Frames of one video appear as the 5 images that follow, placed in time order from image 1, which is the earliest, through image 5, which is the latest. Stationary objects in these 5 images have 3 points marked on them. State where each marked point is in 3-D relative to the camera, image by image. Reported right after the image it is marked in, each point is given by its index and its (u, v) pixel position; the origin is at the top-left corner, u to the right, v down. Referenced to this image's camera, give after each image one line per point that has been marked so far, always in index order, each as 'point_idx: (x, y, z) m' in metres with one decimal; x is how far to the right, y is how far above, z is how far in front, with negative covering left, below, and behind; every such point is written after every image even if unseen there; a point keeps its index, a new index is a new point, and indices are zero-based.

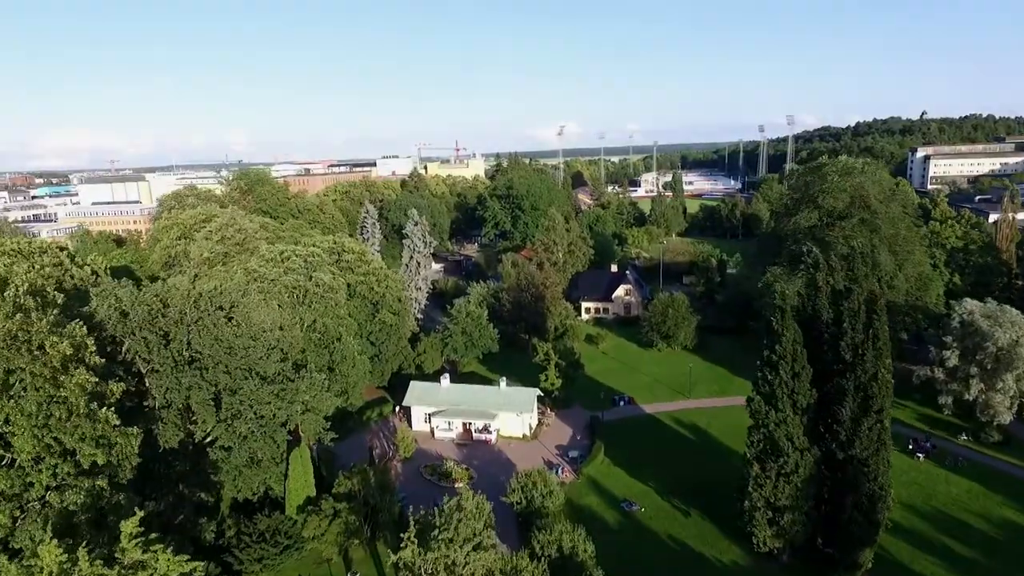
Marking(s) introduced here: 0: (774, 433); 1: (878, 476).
0: (+8.3, -4.6, +19.4) m
1: (+11.0, -5.7, +18.4) m
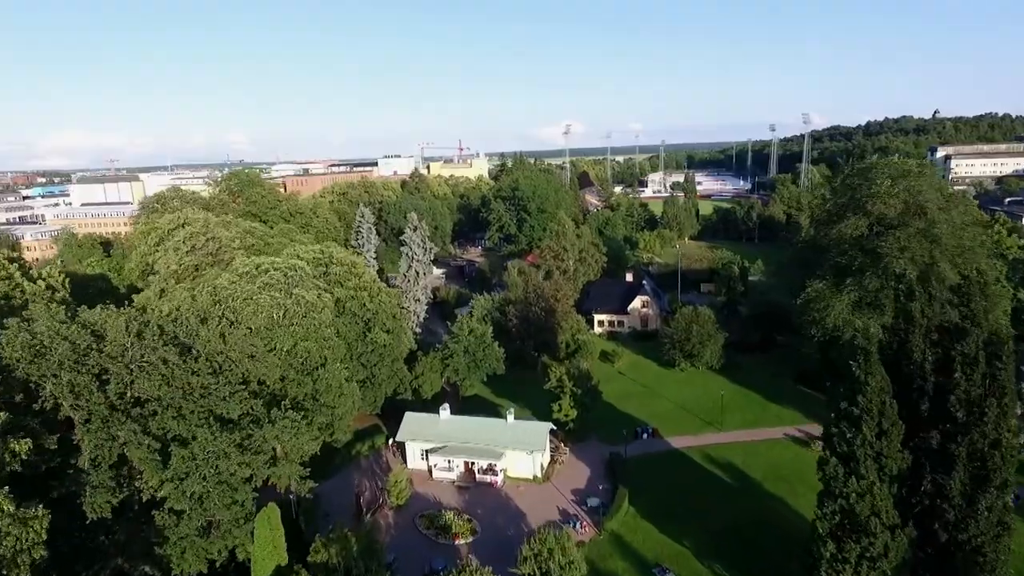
0: (+8.6, -5.5, +15.4) m
1: (+11.3, -6.5, +14.4) m
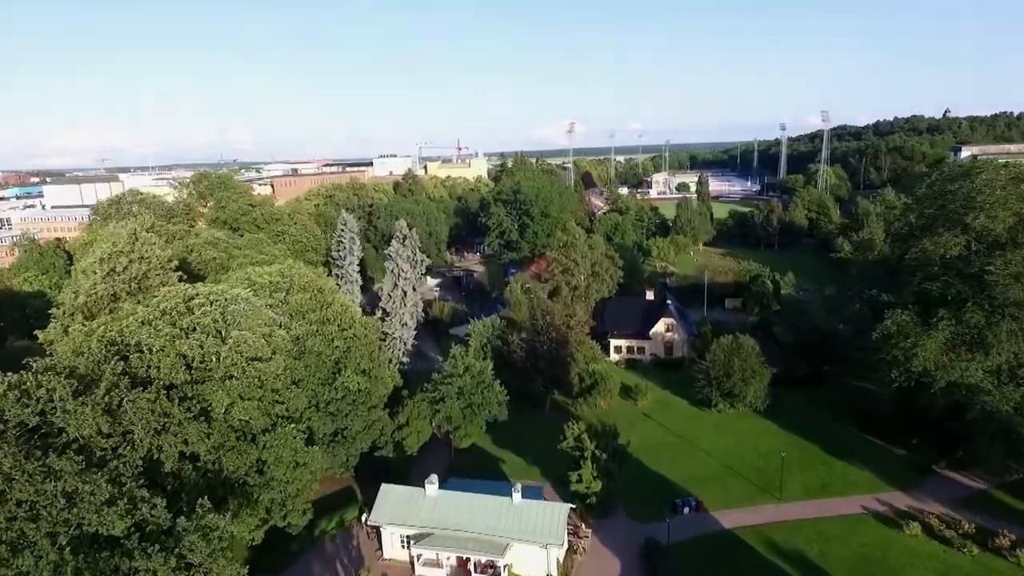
0: (+8.9, -6.8, +9.0) m
1: (+11.6, -7.9, +7.9) m
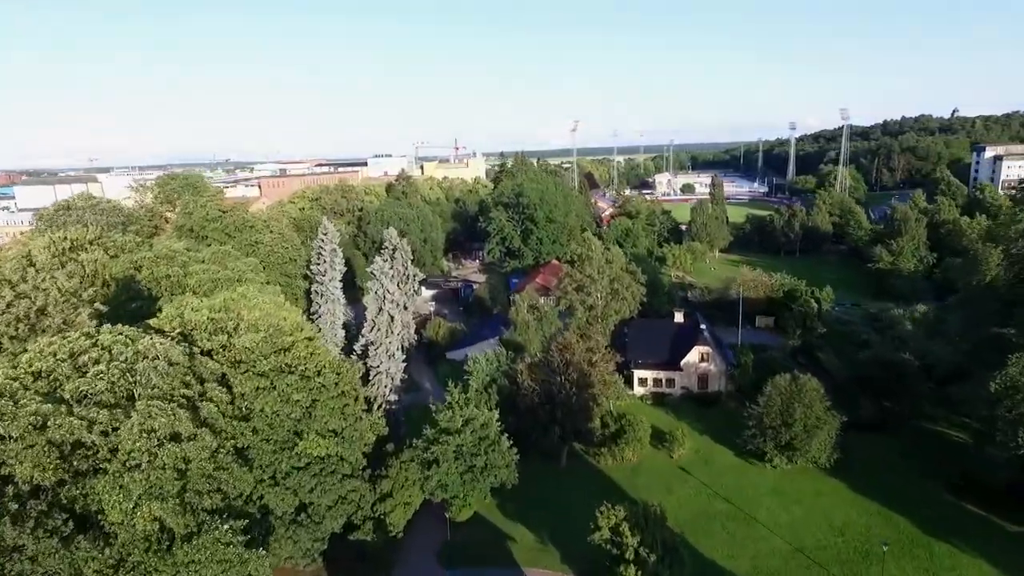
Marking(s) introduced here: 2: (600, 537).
0: (+9.4, -8.1, +3.0) m
1: (+12.1, -9.1, +2.0) m
2: (+2.6, -7.3, +18.3) m
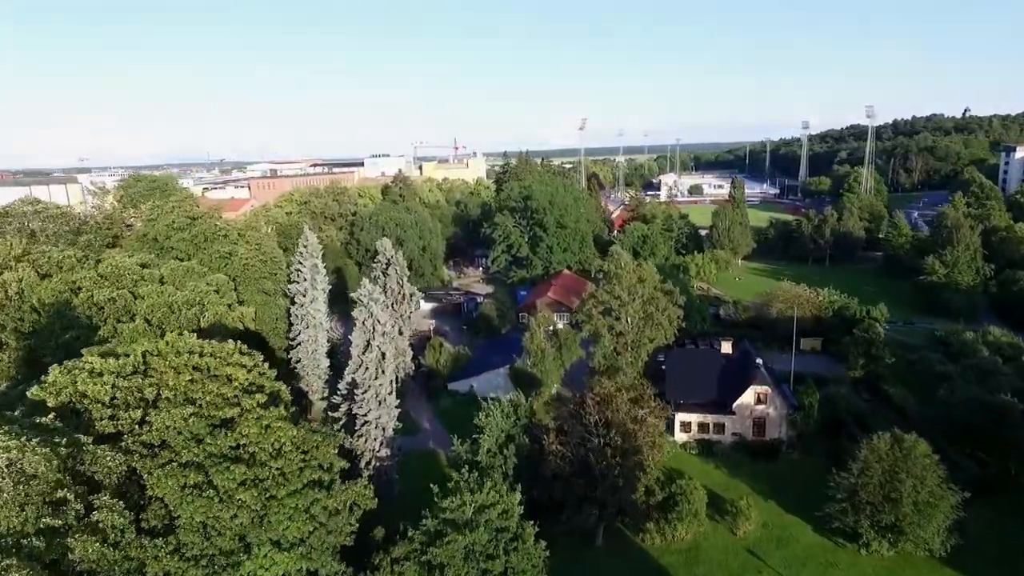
0: (+10.3, -9.3, -2.9) m
1: (+13.0, -10.4, -3.9) m
2: (+3.5, -8.5, +12.4) m
